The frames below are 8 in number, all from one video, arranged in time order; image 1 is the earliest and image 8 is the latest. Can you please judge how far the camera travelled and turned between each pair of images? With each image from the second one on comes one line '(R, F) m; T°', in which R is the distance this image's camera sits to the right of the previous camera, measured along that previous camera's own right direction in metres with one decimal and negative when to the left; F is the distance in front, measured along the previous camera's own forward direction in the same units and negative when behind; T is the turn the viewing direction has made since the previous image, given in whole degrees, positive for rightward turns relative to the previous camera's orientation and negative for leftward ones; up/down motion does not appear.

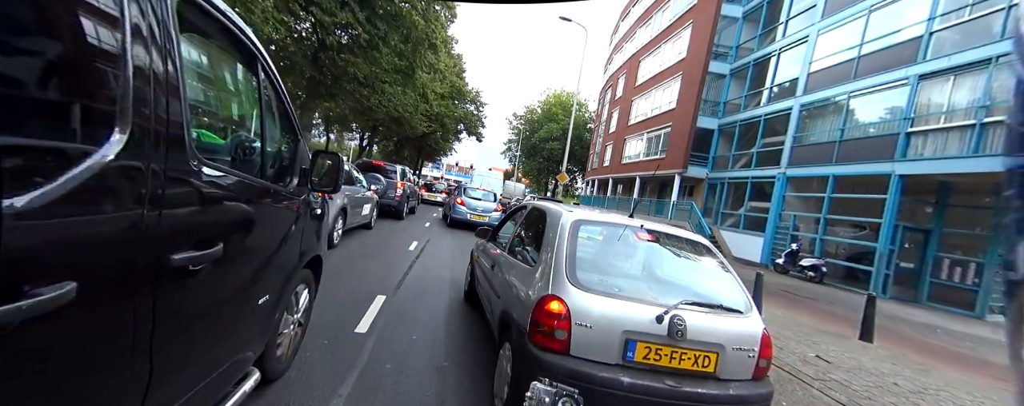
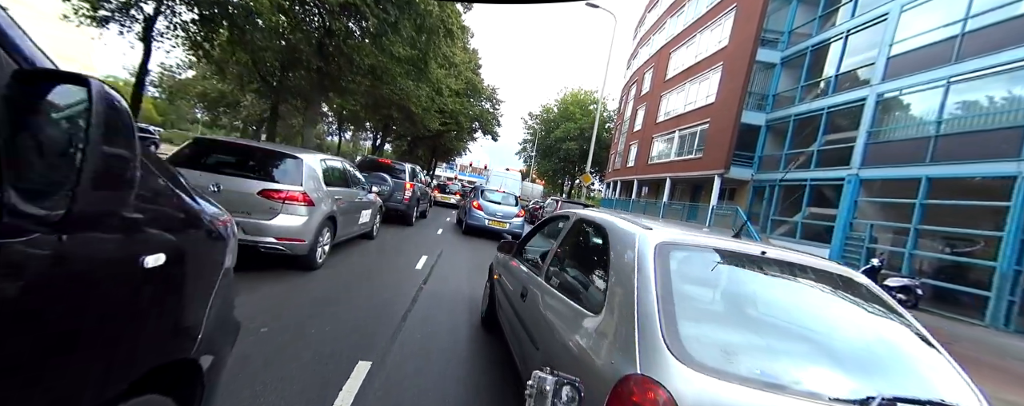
(-0.4, +1.7) m; -2°
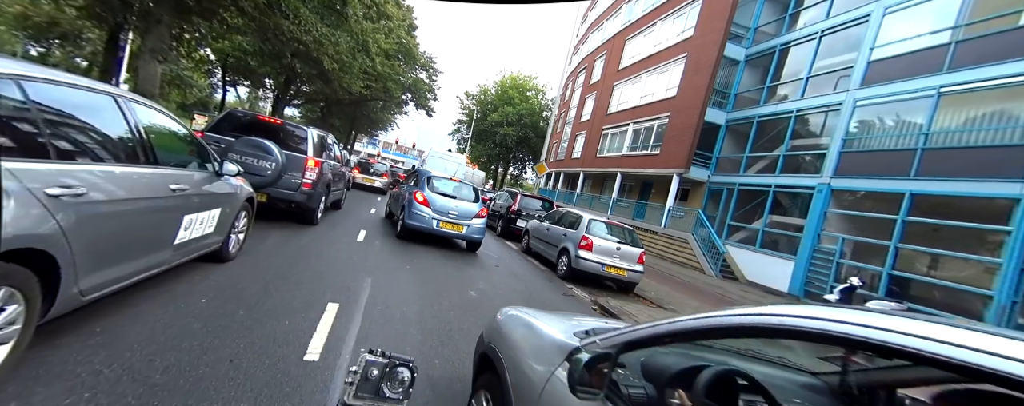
(-0.7, +3.2) m; +12°
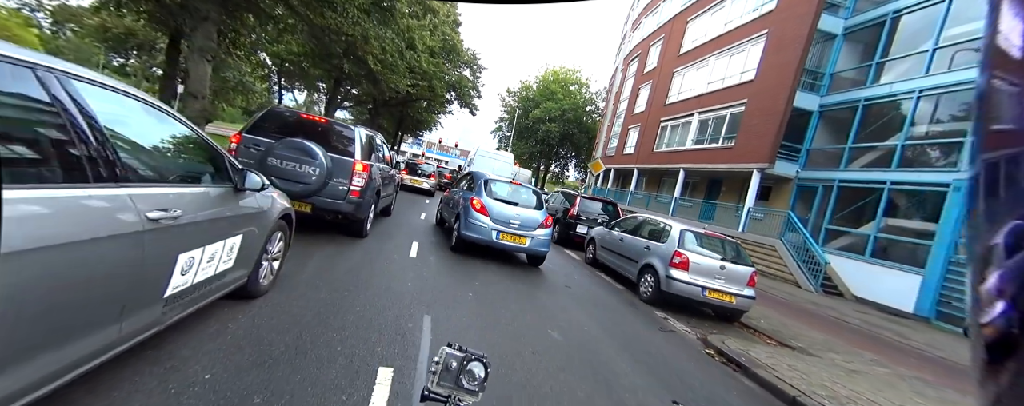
(-0.6, +1.2) m; -6°
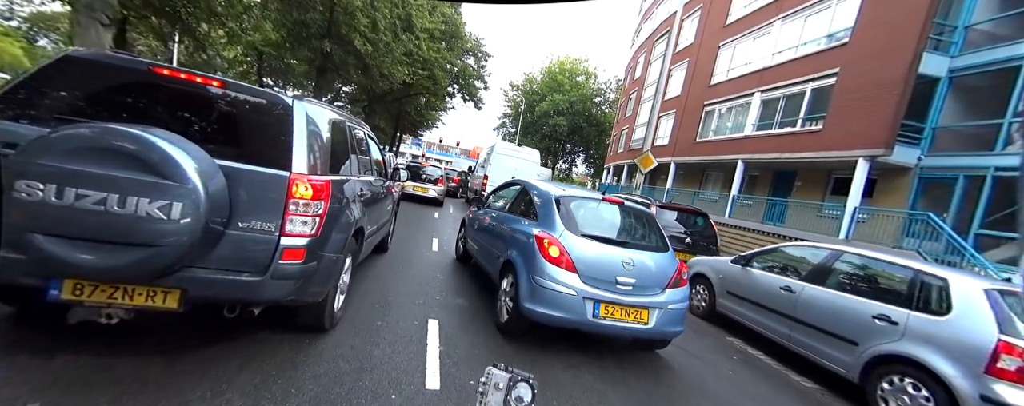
(-1.0, +3.4) m; 0°
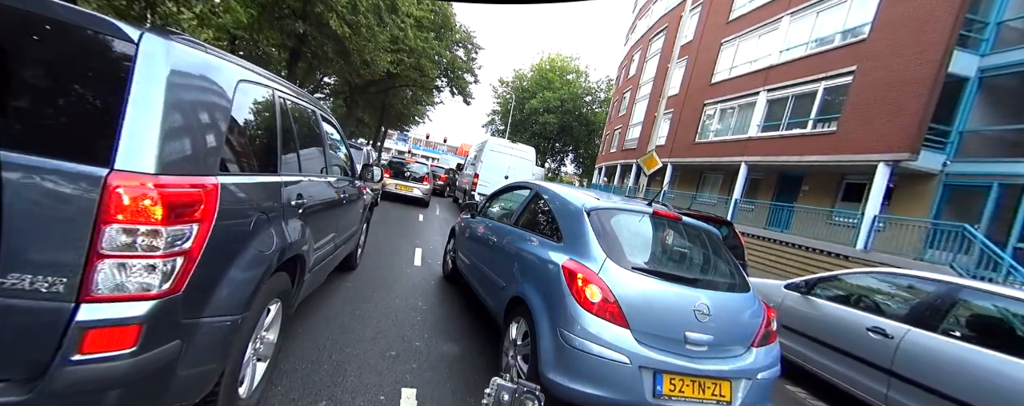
(-0.2, +1.2) m; +2°
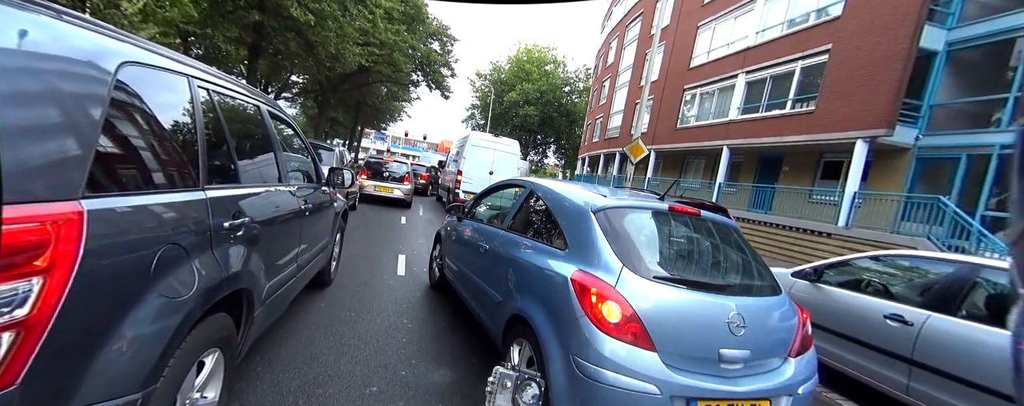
(-0.1, +0.4) m; +3°
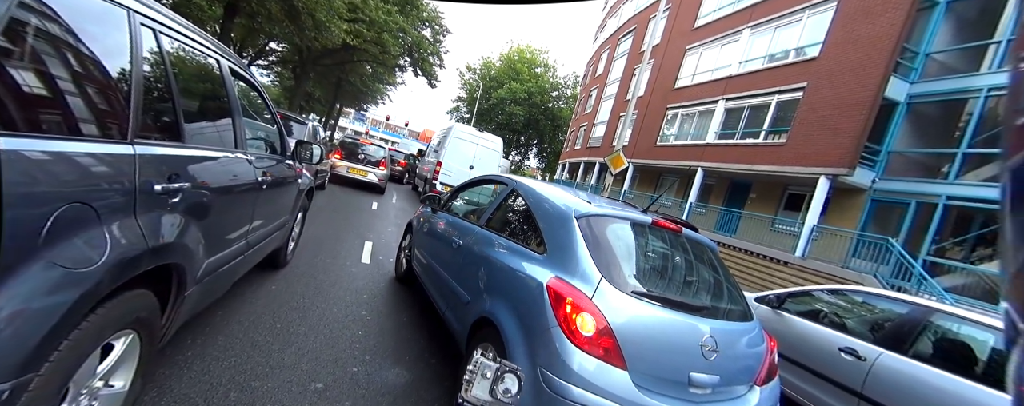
(0.0, +0.1) m; +4°
